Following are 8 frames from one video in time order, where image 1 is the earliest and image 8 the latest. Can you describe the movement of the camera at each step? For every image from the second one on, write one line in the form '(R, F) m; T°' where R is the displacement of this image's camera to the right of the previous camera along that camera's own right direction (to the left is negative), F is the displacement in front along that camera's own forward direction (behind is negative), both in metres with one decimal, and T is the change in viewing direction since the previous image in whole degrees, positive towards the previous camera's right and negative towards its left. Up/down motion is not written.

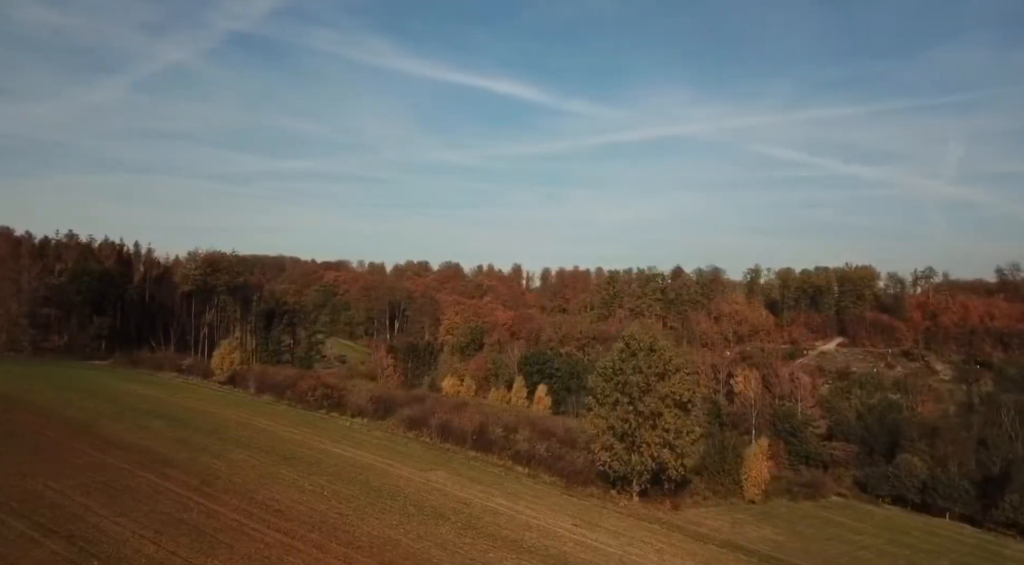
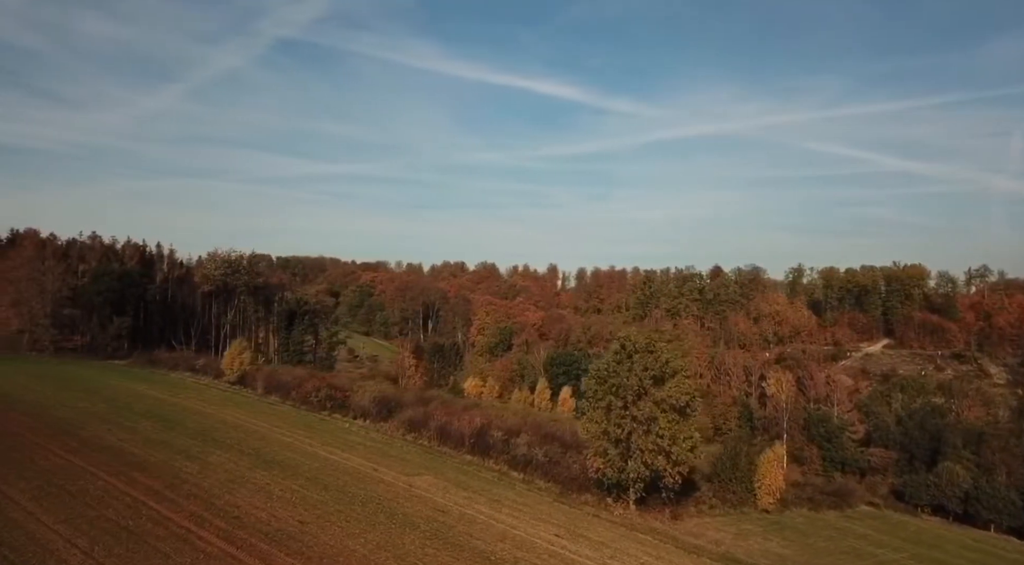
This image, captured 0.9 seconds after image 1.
(+2.0, +0.9) m; -3°
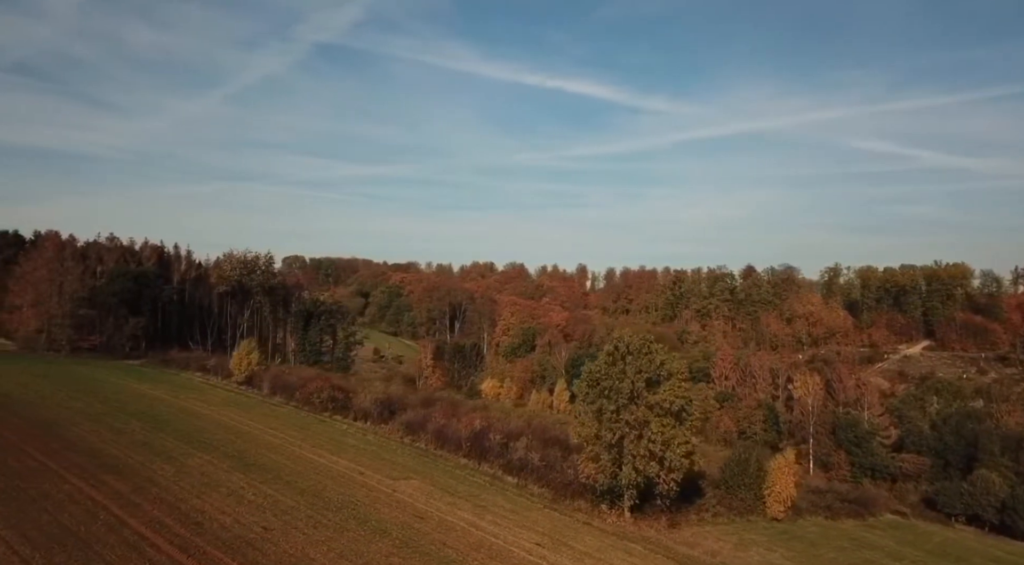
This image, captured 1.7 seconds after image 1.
(+1.6, +0.8) m; -3°
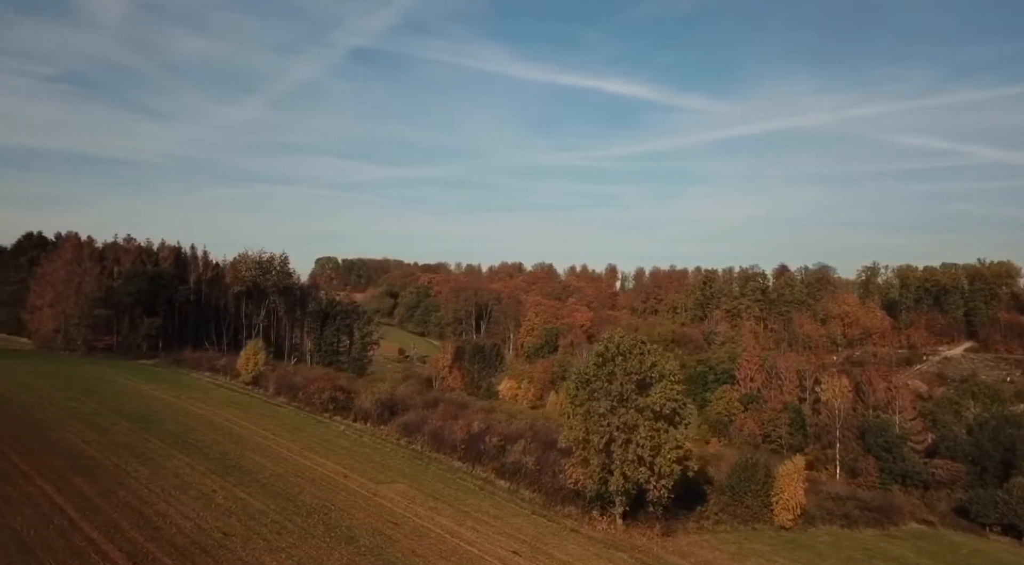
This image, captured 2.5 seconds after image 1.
(+1.7, +0.8) m; -3°
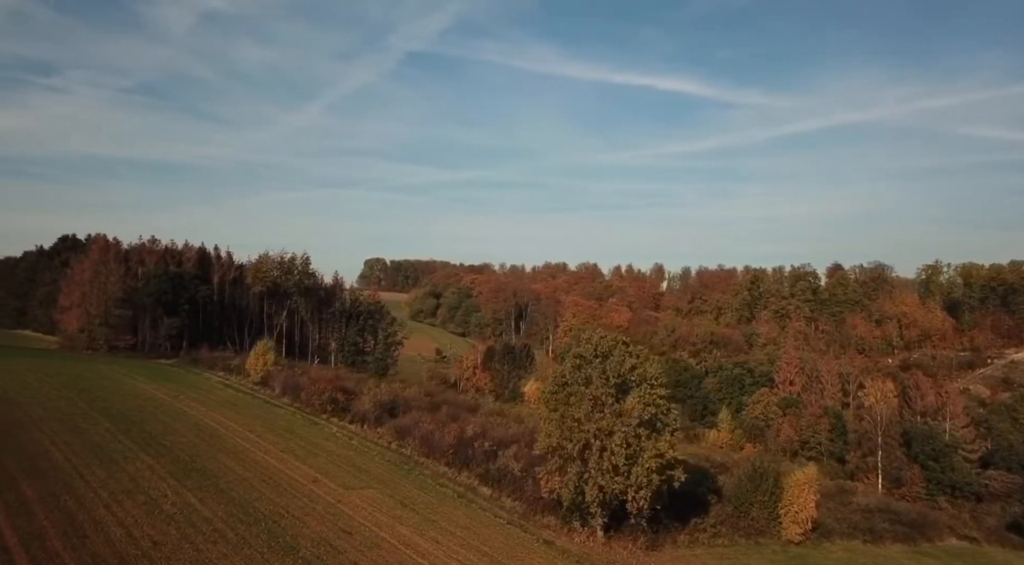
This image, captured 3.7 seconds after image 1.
(+2.6, +1.3) m; -4°
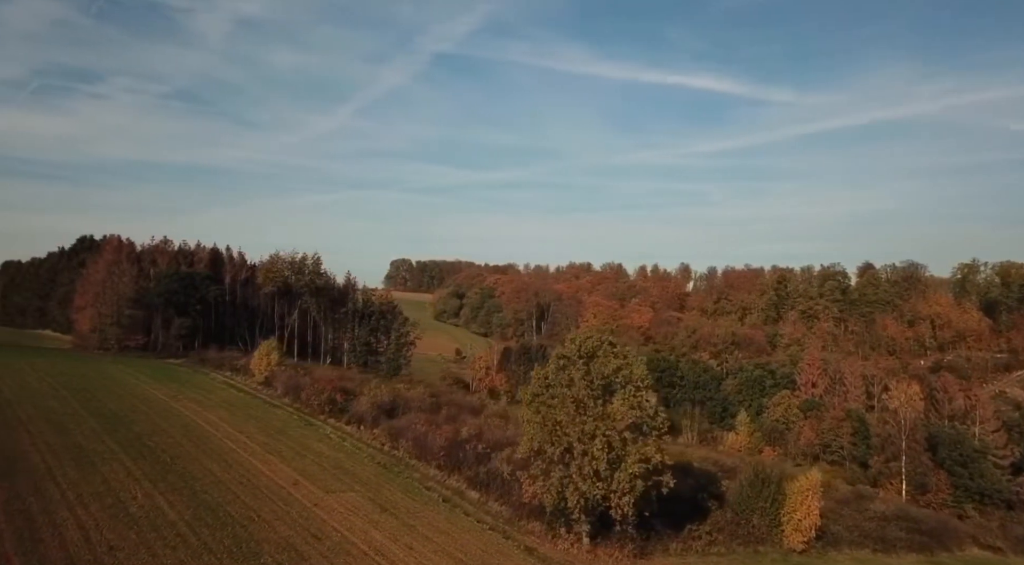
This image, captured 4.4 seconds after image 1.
(+1.5, +0.7) m; -2°
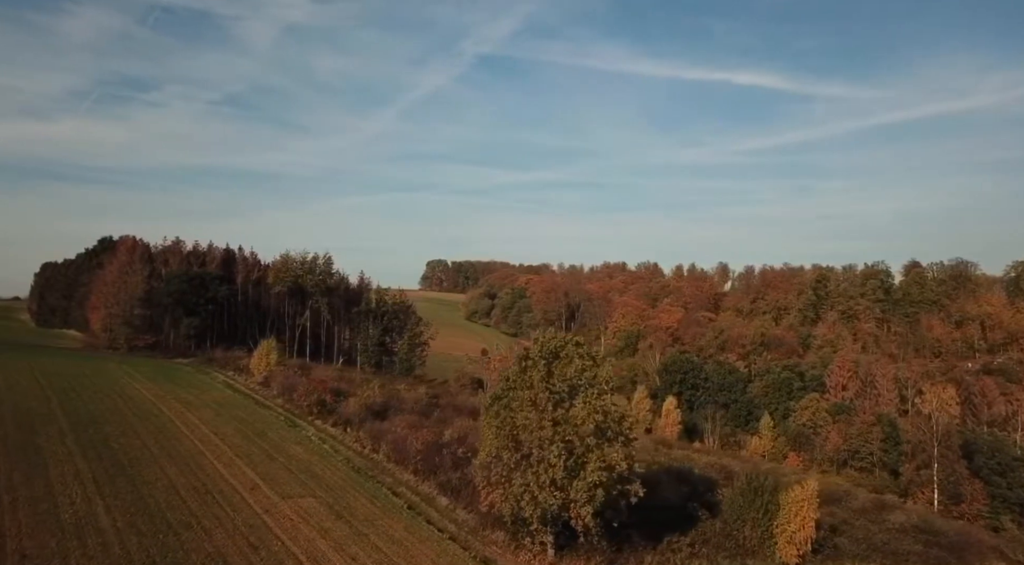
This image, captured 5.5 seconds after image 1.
(+2.5, +1.2) m; -3°
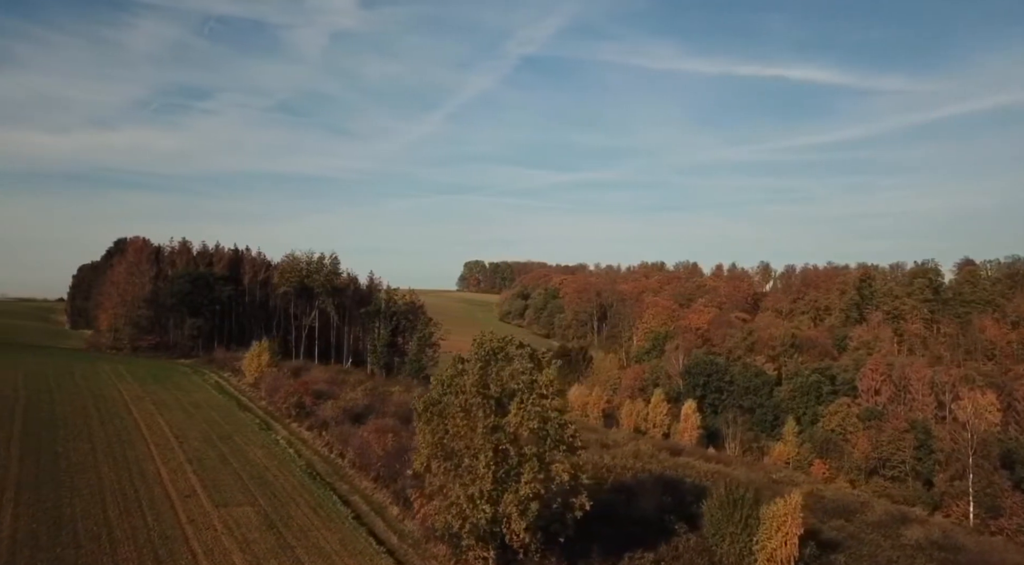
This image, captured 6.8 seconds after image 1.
(+3.1, +1.6) m; -4°
